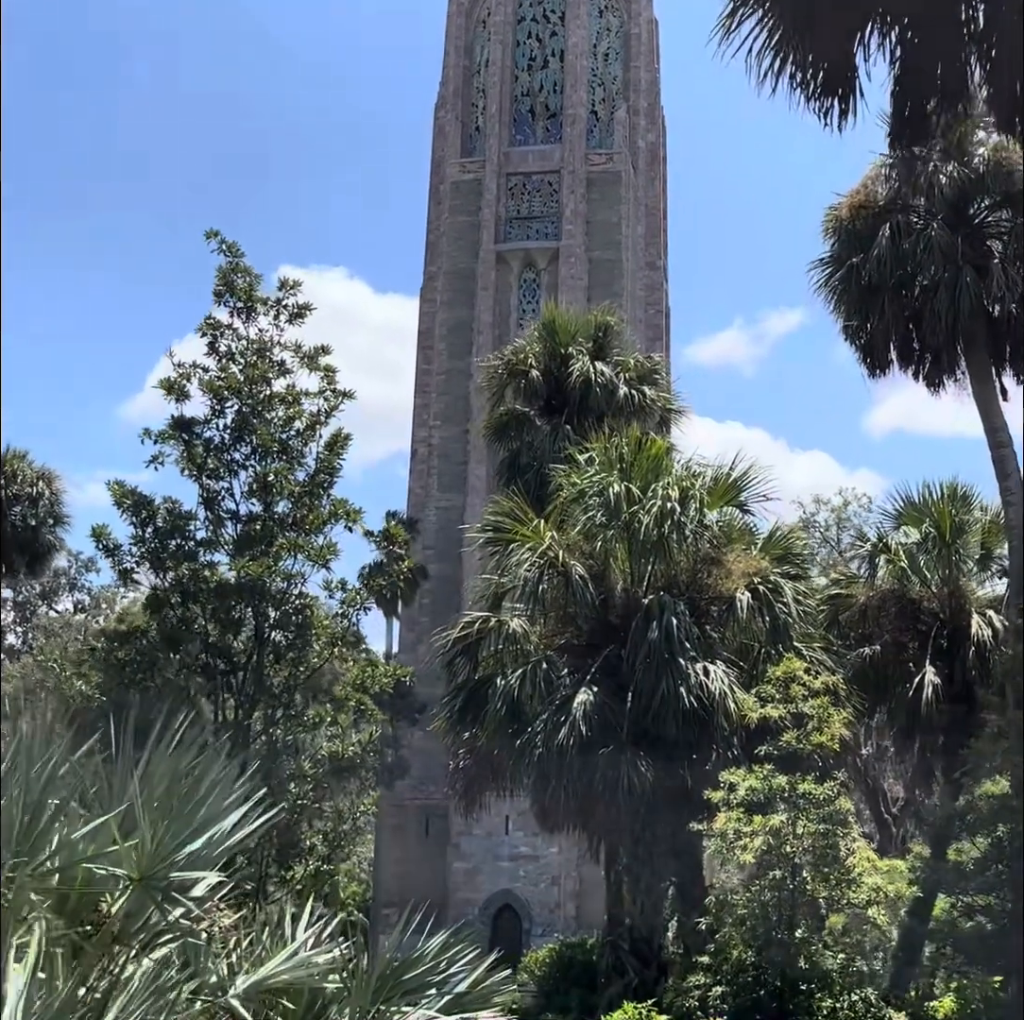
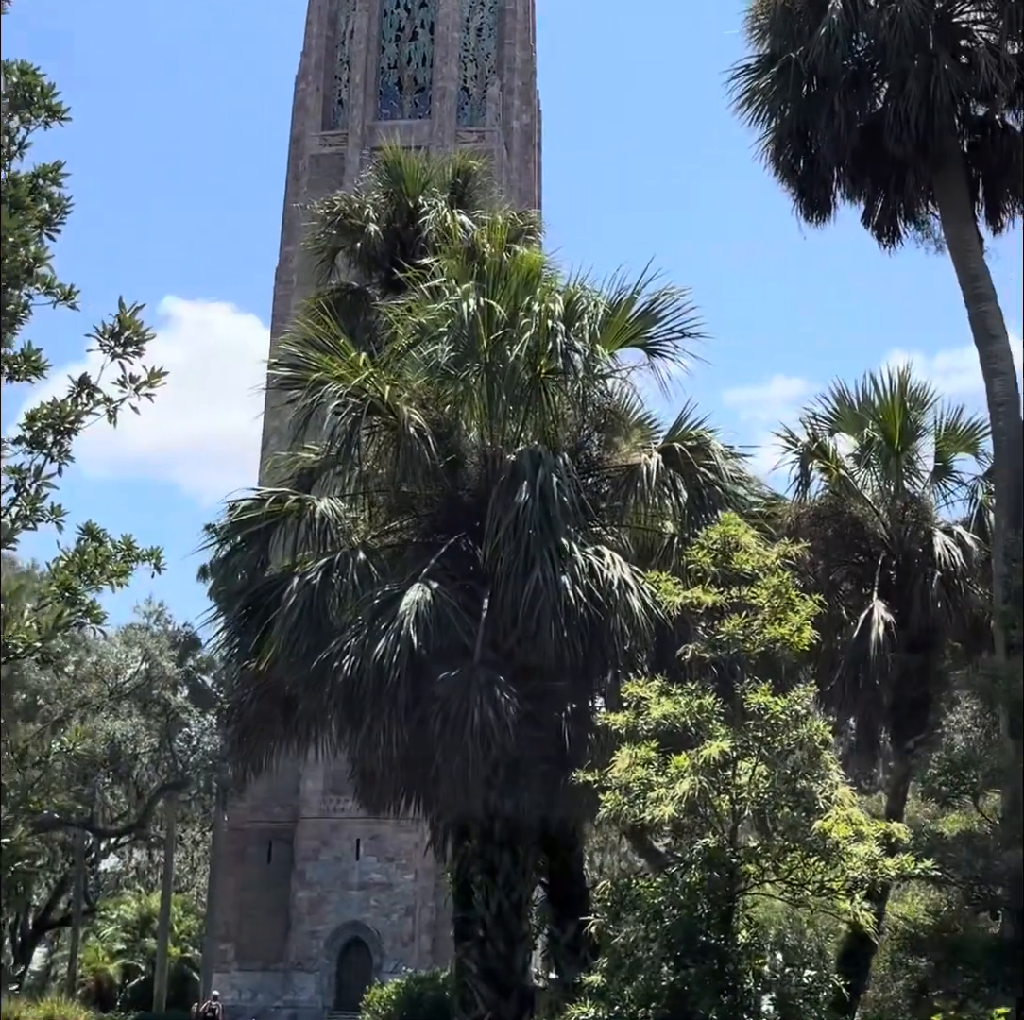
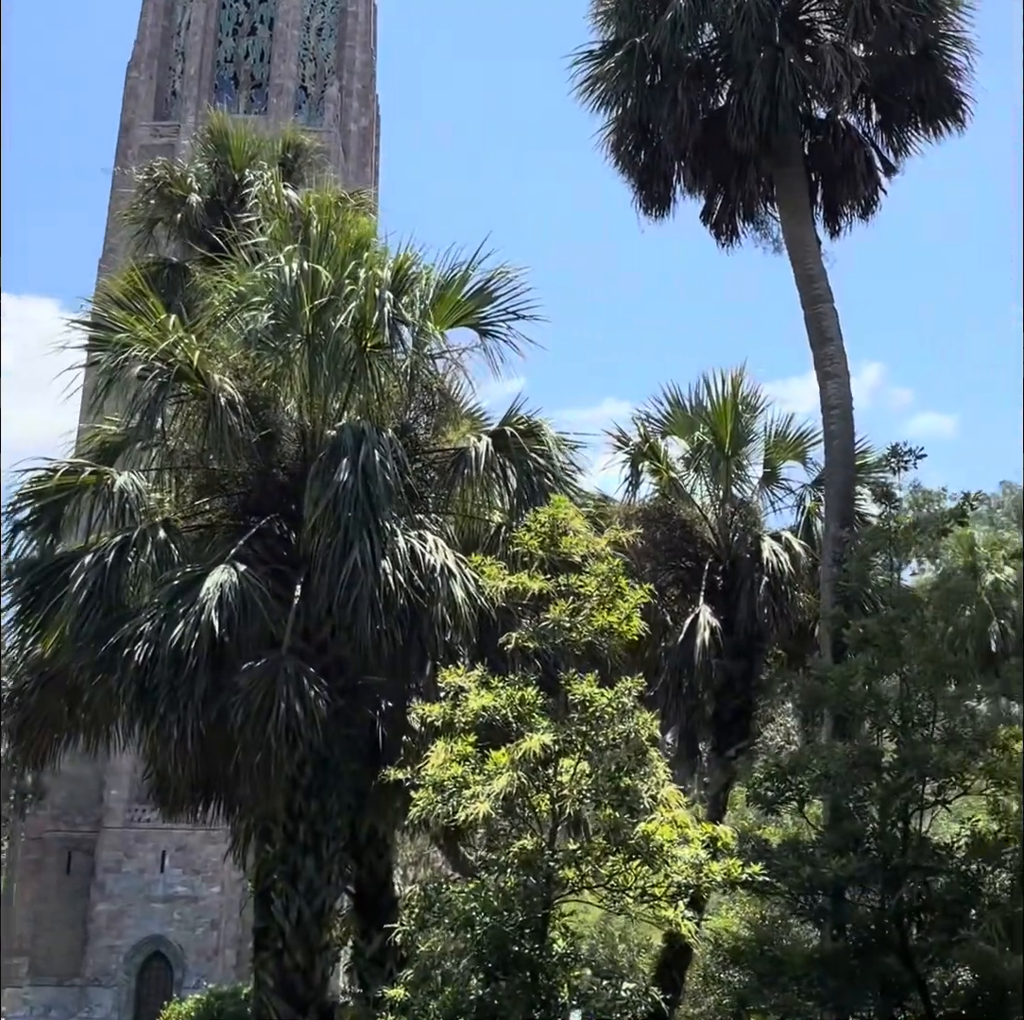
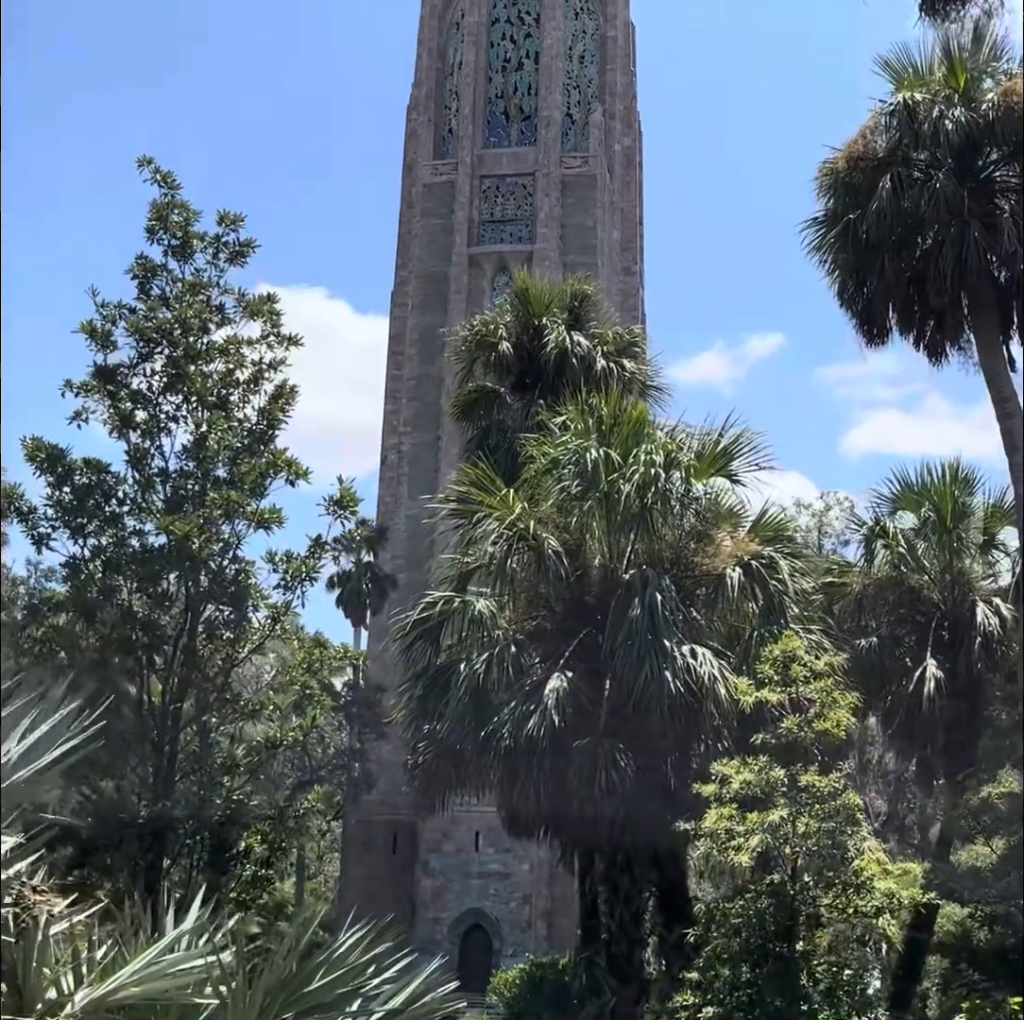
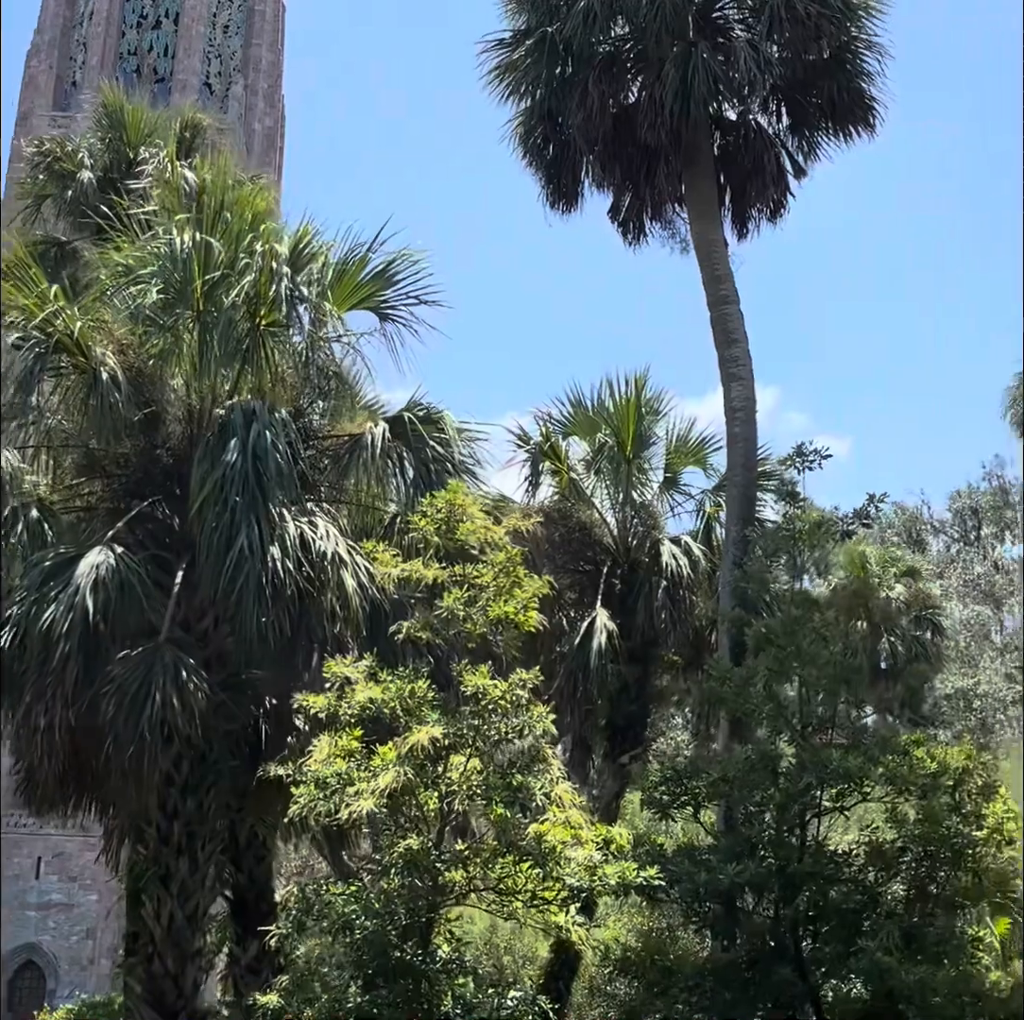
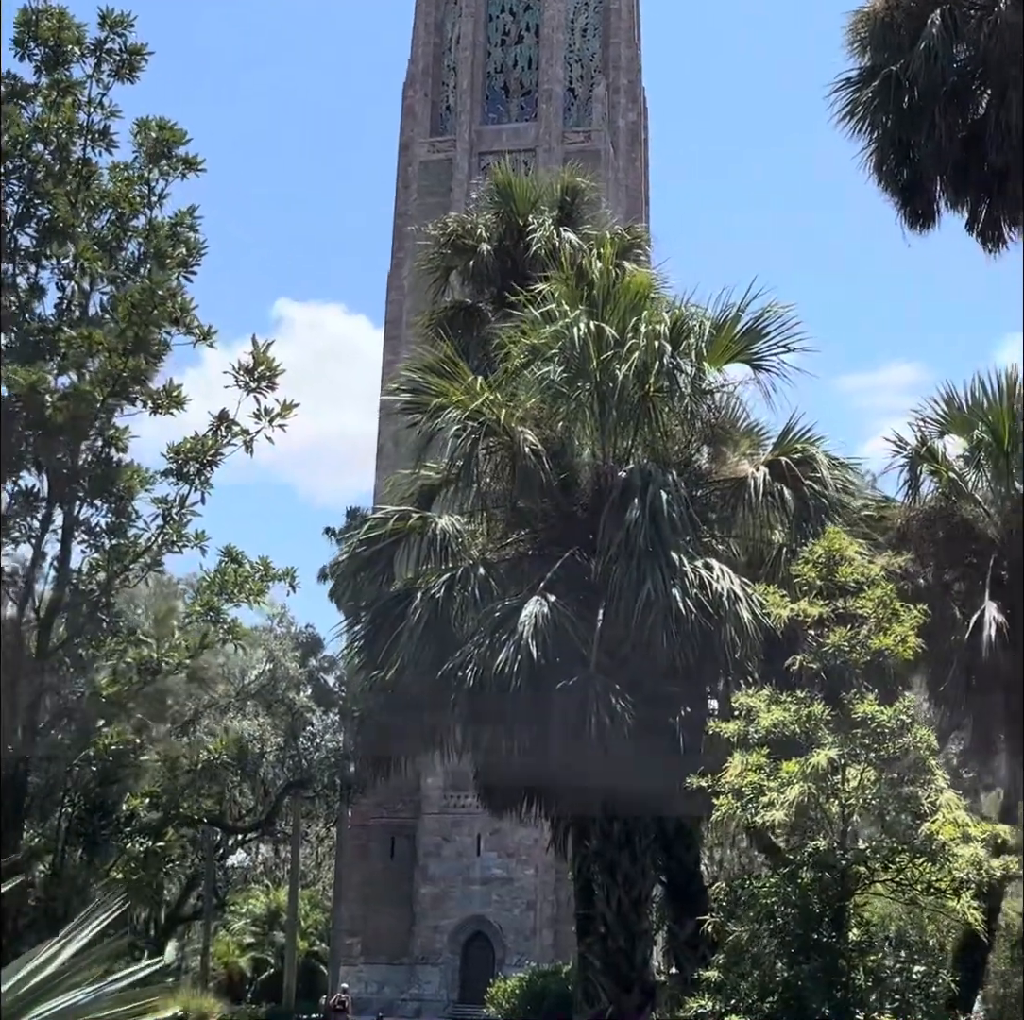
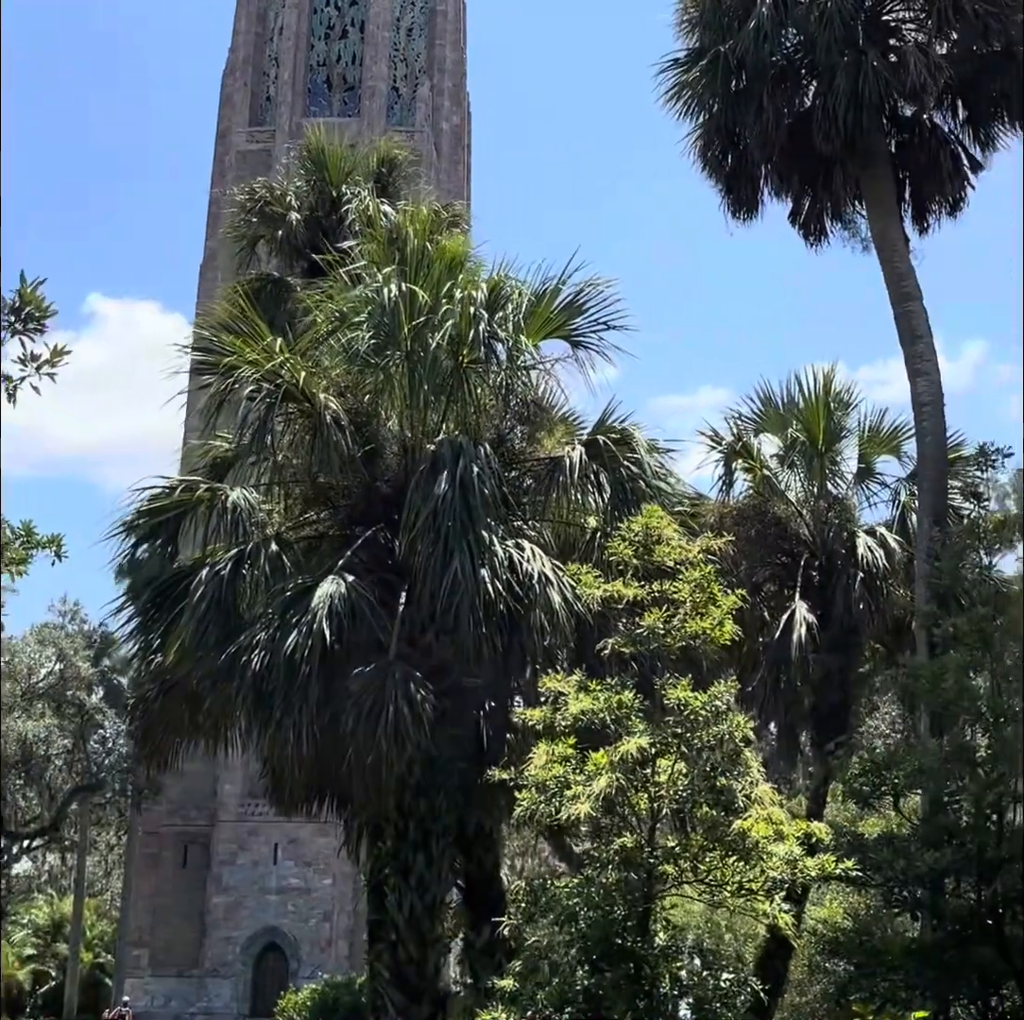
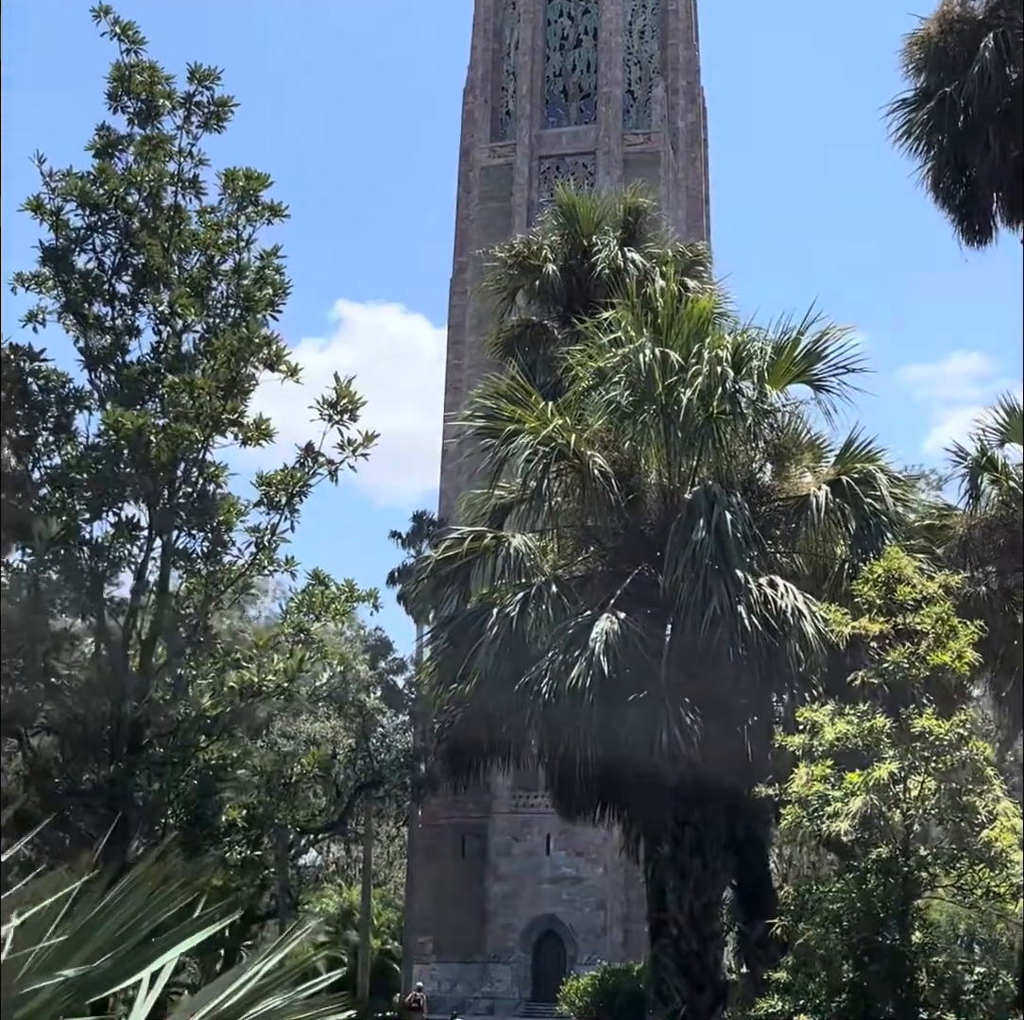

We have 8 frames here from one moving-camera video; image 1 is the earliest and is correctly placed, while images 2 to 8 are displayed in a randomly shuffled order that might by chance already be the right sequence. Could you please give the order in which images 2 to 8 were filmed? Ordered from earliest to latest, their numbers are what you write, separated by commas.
4, 8, 6, 2, 7, 3, 5
